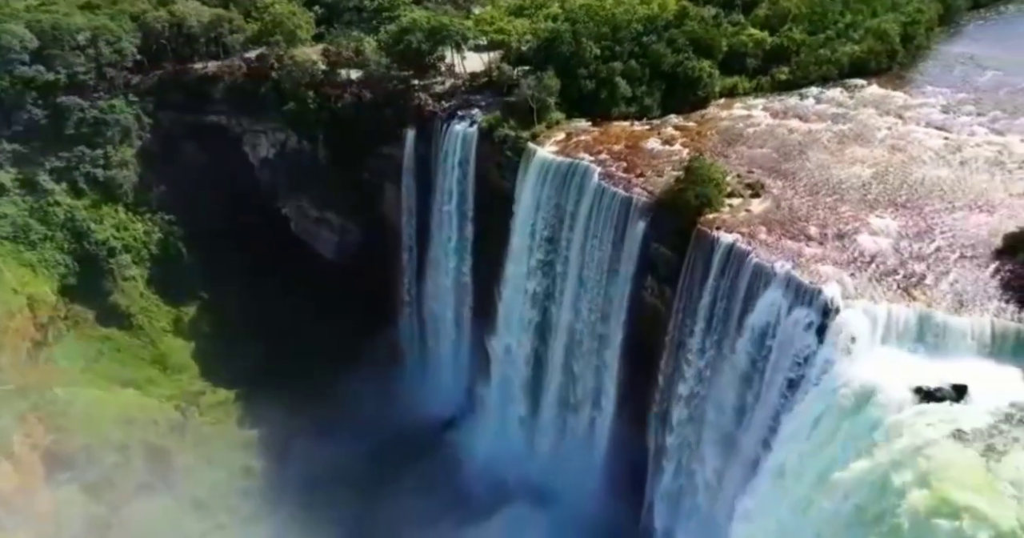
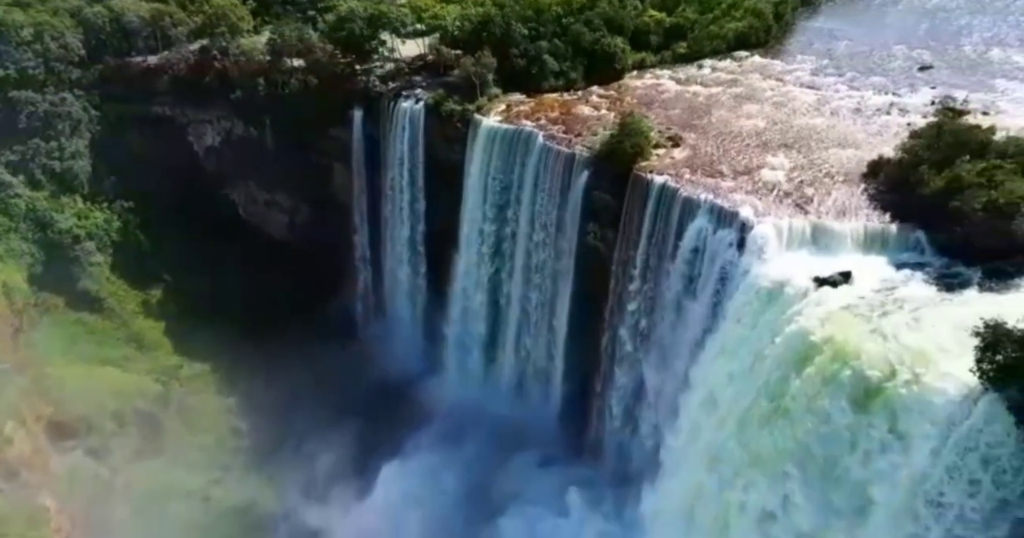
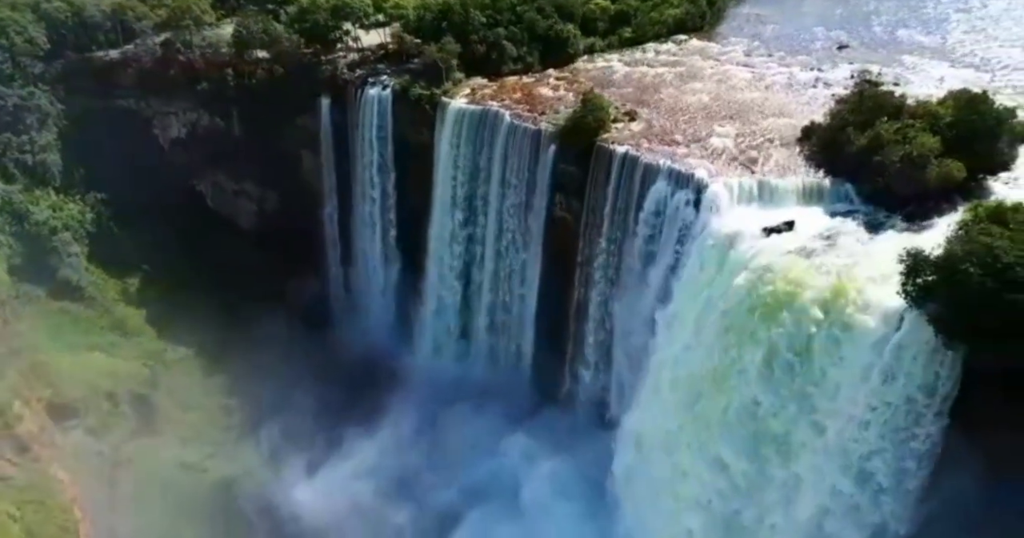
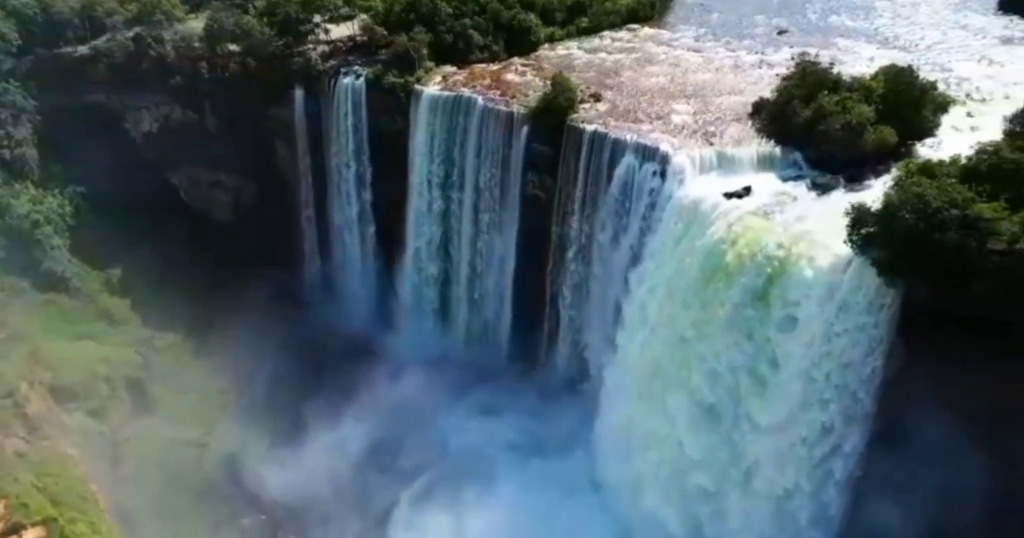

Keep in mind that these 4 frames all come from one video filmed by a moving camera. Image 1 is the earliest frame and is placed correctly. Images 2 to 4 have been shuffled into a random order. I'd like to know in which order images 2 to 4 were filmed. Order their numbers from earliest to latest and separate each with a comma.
2, 3, 4
